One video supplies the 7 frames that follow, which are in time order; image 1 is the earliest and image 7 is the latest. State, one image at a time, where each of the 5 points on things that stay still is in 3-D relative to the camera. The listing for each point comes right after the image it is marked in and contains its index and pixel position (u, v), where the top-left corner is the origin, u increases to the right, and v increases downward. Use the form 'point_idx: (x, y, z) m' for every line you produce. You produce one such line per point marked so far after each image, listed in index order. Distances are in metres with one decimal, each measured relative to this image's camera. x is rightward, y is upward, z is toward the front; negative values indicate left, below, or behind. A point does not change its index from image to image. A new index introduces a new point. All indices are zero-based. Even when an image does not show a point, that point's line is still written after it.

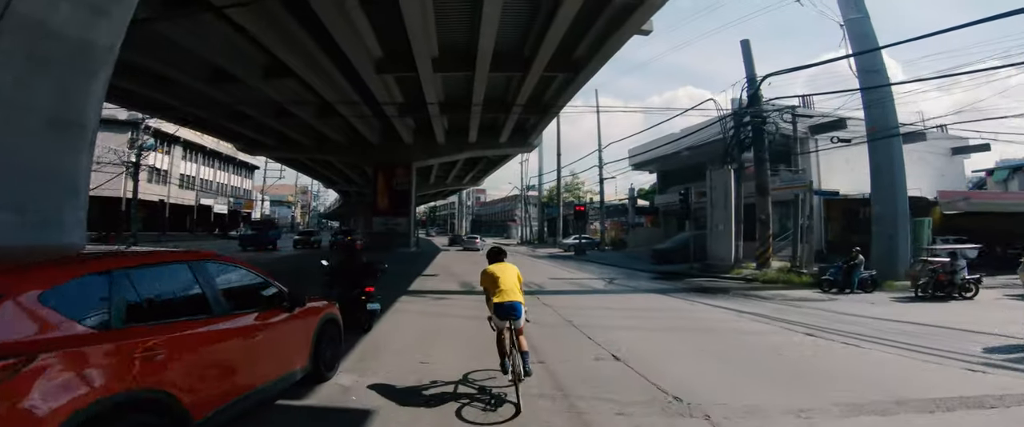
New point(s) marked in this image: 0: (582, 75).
0: (+2.3, +4.7, +18.7) m
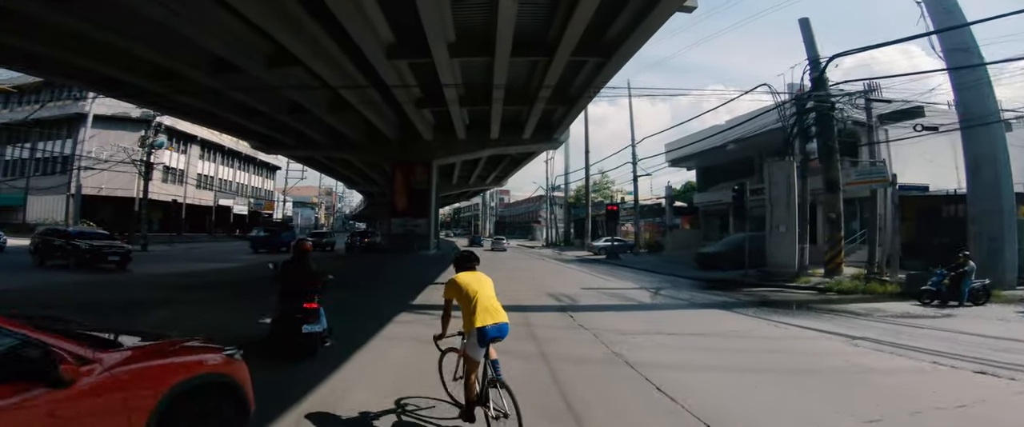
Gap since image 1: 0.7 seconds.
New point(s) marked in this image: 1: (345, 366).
0: (+3.2, +4.7, +16.5) m
1: (-1.7, -1.5, +5.2) m
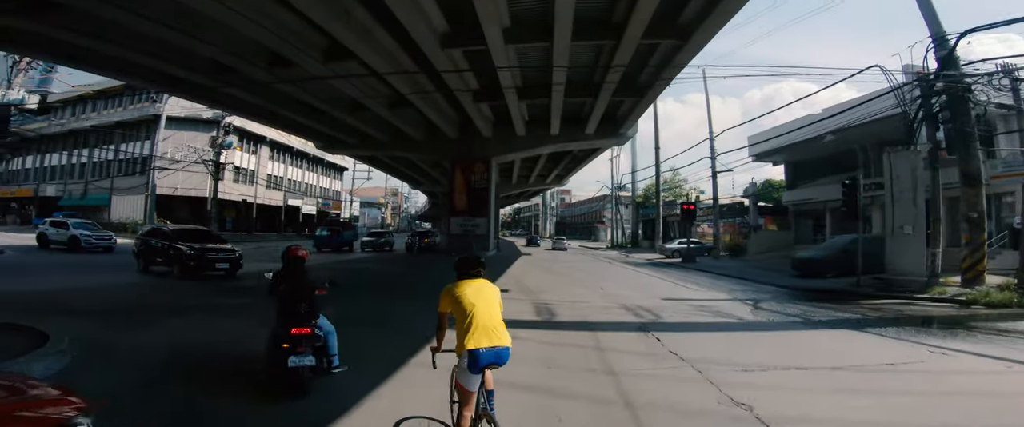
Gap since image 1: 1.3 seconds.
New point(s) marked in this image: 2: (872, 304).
0: (+5.1, +4.8, +14.4) m
1: (-1.2, -1.5, +3.8) m
2: (+7.9, -2.0, +11.1) m
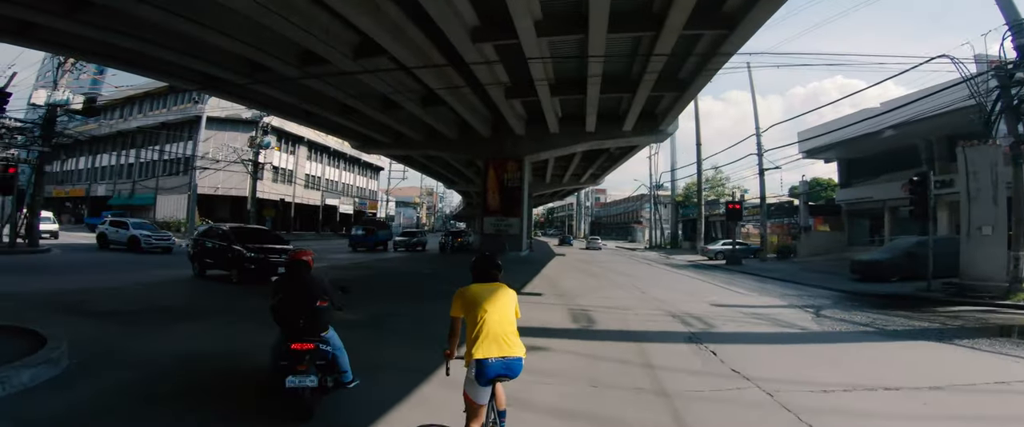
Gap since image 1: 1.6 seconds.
0: (+6.1, +4.8, +13.5) m
1: (-0.9, -1.4, +3.3) m
2: (+8.6, -2.0, +10.0) m
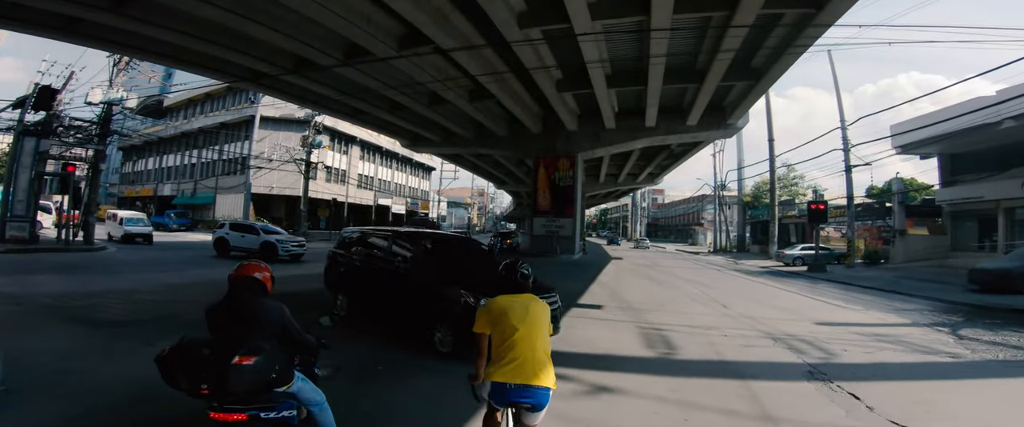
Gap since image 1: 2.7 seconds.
0: (+7.4, +4.8, +11.6) m
1: (-0.7, -1.4, +2.1) m
2: (+9.5, -2.0, +7.8) m
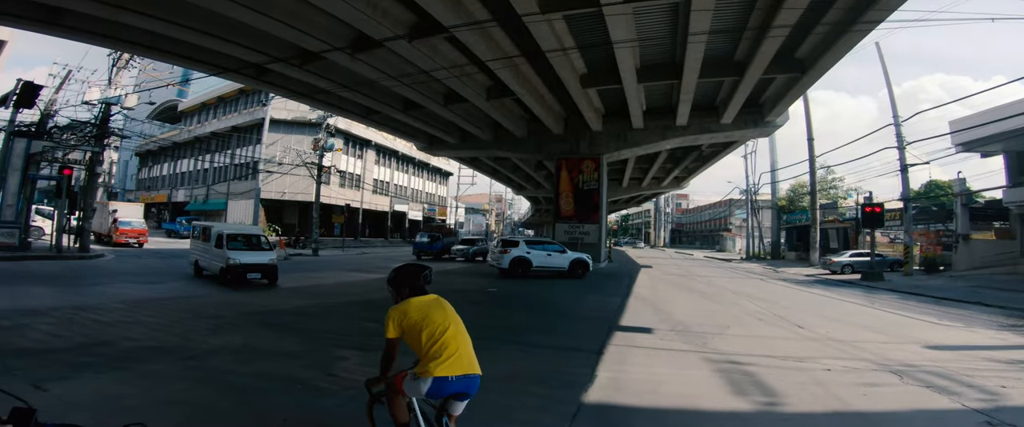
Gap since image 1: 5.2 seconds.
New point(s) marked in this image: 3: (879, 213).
0: (+7.8, +4.8, +10.0) m
1: (-0.5, -1.3, +0.7) m
2: (+9.8, -1.9, +6.0) m
3: (+13.4, 0.0, +18.7) m
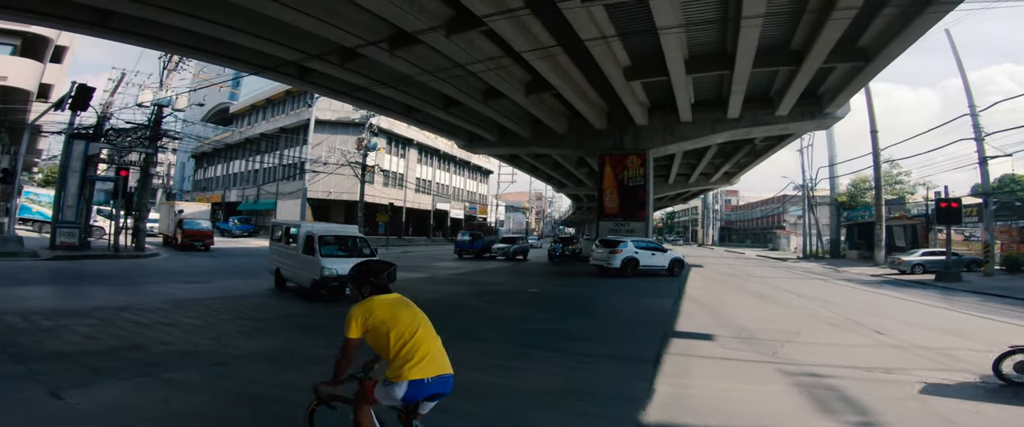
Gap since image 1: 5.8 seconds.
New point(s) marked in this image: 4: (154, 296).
0: (+8.6, +4.9, +8.8) m
1: (-0.4, -1.3, +0.3) m
2: (+10.3, -1.8, +4.8) m
3: (+14.9, +0.2, +17.1) m
4: (-5.8, -1.3, +8.2) m
